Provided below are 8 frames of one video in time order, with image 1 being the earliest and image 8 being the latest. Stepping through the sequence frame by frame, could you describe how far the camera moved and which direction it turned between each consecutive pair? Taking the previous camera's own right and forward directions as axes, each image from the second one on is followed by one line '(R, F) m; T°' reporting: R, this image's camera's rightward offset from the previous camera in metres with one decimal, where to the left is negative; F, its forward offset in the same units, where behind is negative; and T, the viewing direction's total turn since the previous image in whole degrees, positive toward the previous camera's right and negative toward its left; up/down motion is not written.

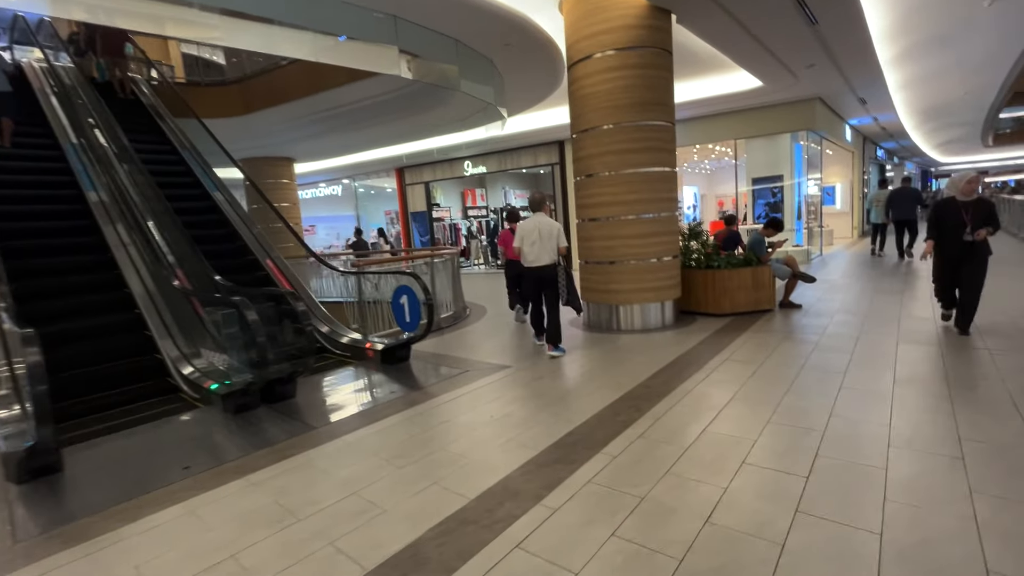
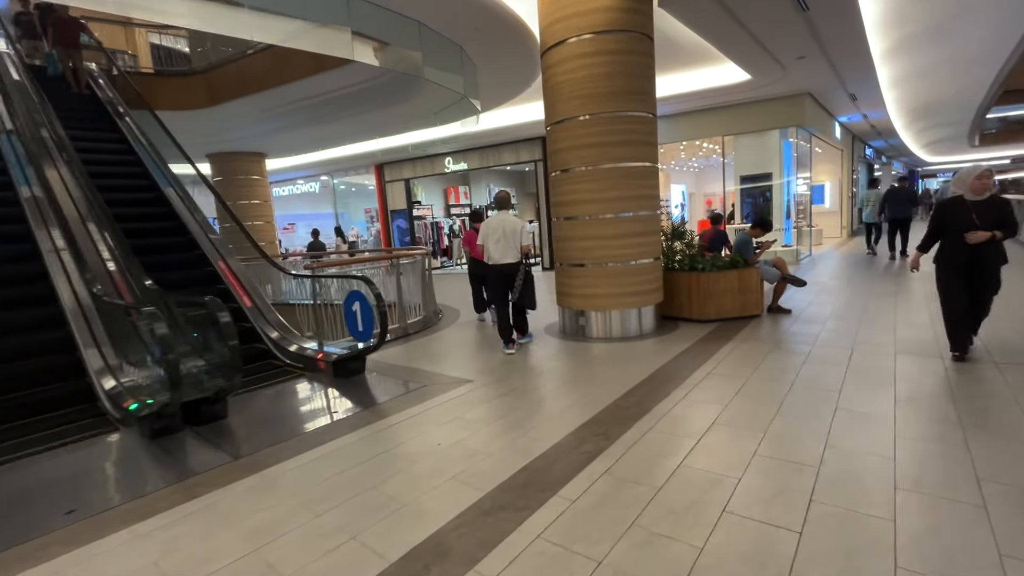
(+0.3, +0.4) m; +1°
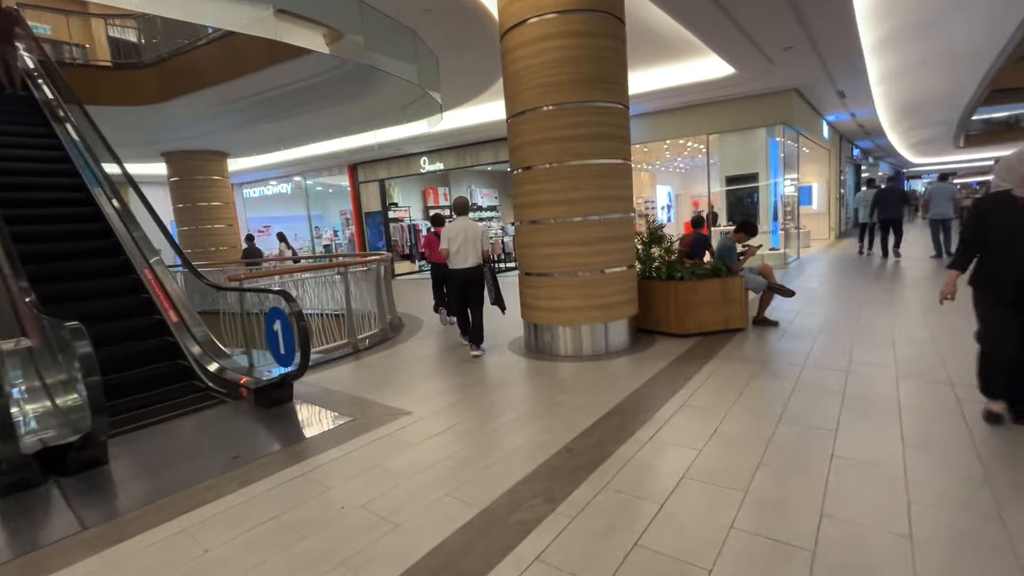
(+0.4, +0.6) m; +1°
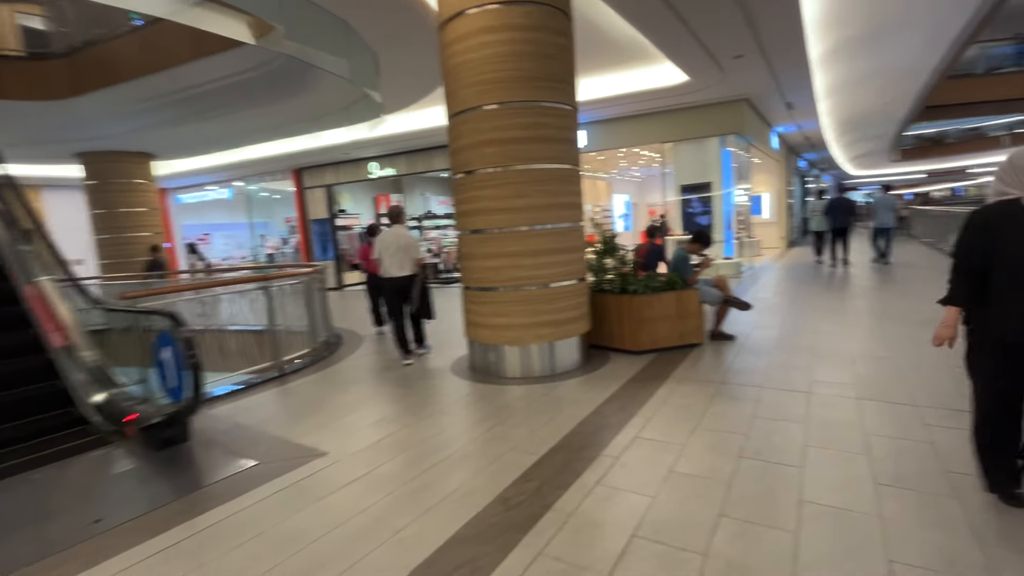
(+0.2, +0.4) m; +4°
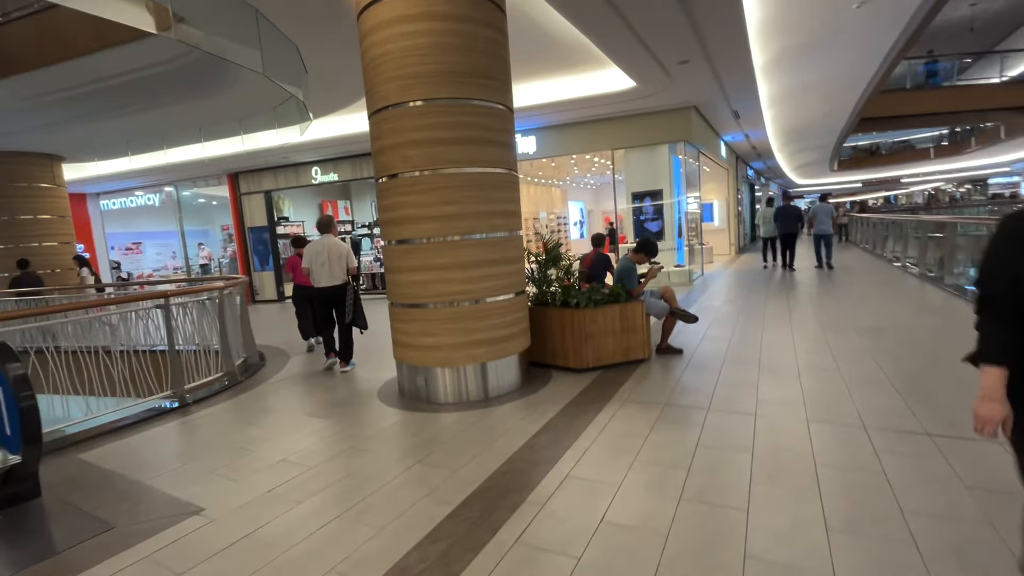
(+0.3, +0.4) m; +4°
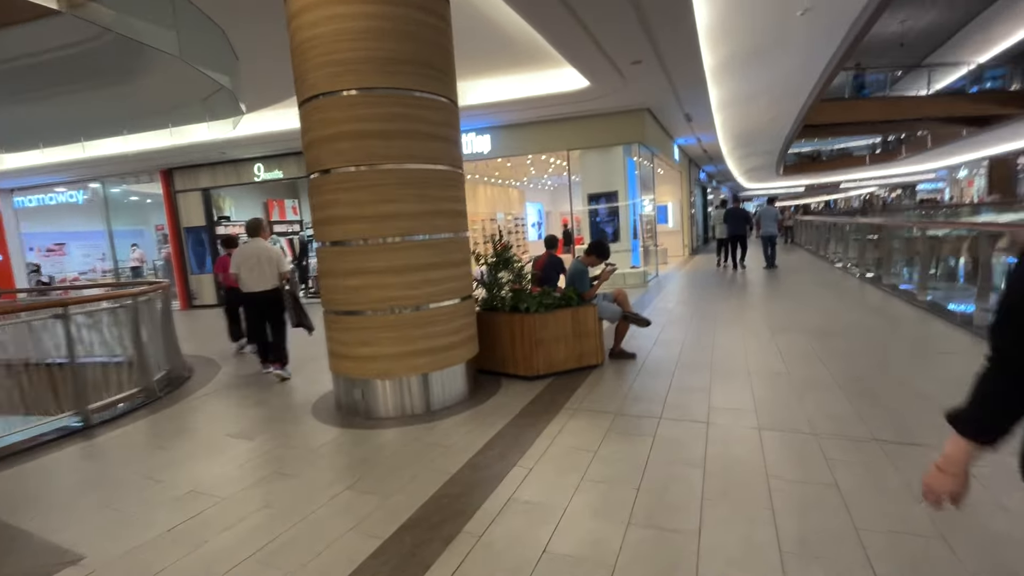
(+0.1, +0.2) m; +5°
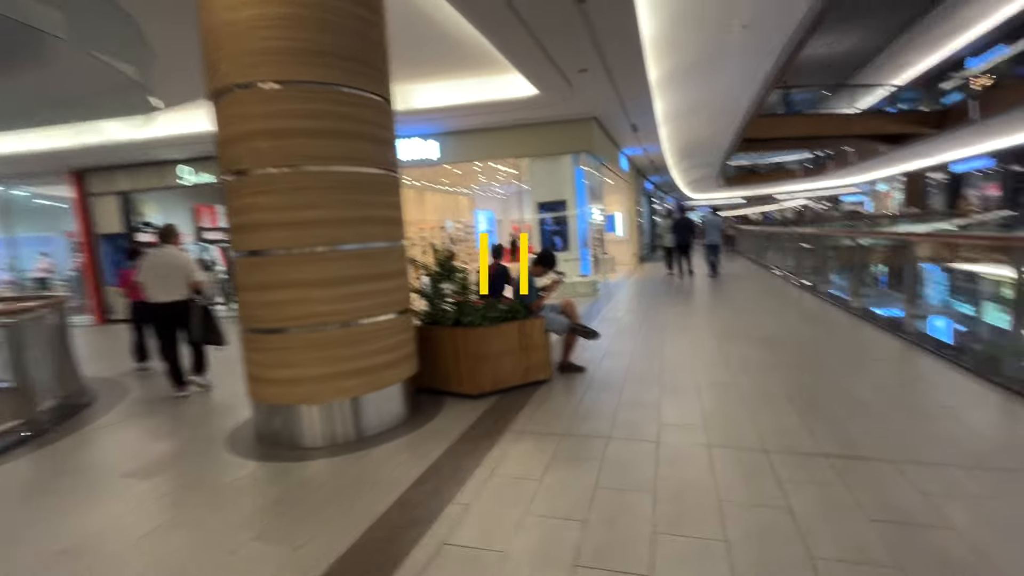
(+0.1, +0.2) m; +6°
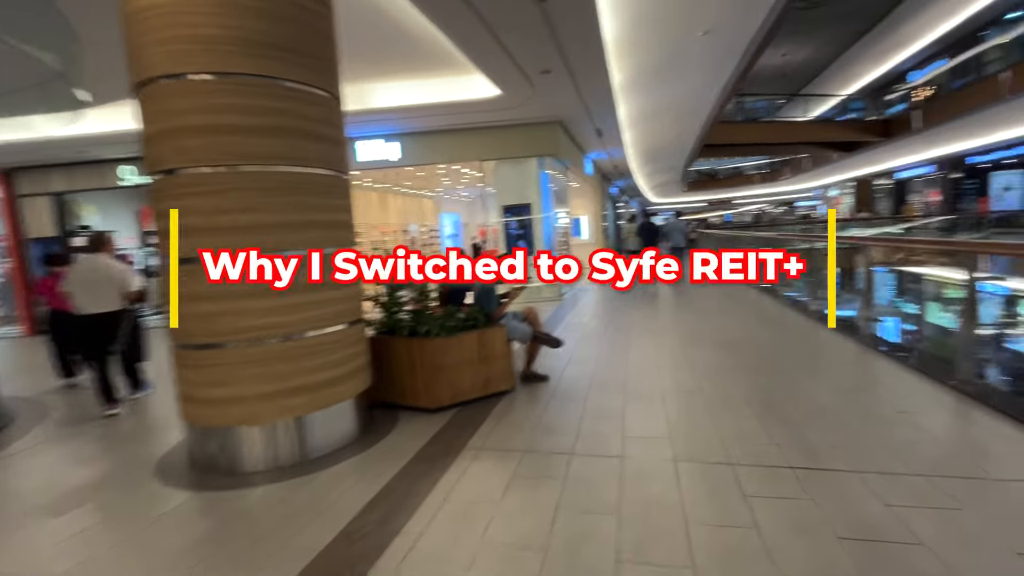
(+0.1, +0.2) m; +4°
